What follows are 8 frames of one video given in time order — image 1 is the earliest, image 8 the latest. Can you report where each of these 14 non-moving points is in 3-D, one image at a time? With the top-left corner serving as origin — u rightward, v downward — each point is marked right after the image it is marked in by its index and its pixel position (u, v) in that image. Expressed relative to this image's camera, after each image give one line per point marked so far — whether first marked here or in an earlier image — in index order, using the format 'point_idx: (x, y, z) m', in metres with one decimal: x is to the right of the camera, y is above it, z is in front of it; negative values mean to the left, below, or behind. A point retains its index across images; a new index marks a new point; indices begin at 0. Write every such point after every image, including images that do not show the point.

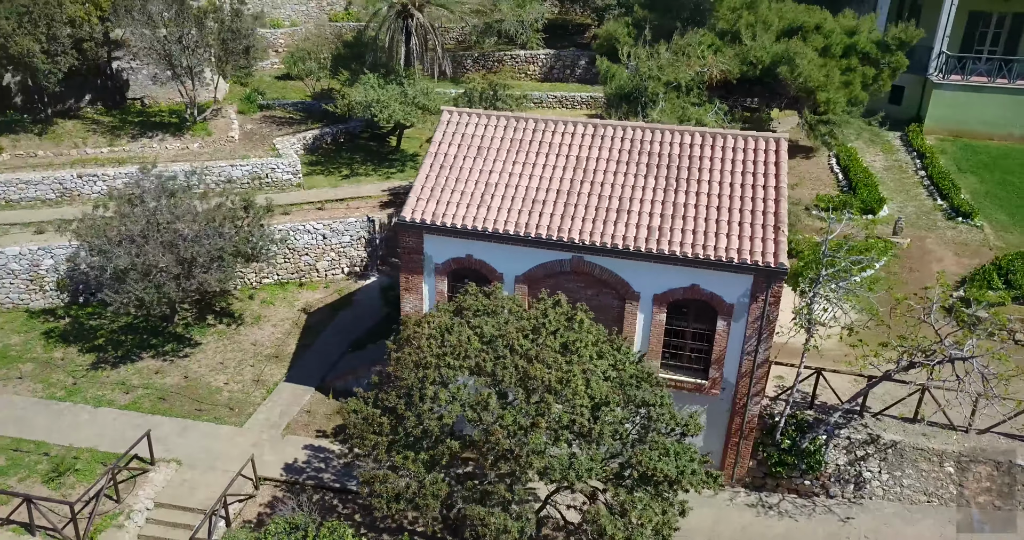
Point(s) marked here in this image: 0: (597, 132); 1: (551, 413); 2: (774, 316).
0: (+2.0, +3.2, +17.3) m
1: (+0.6, -2.3, +12.0) m
2: (+5.3, -0.9, +15.0) m
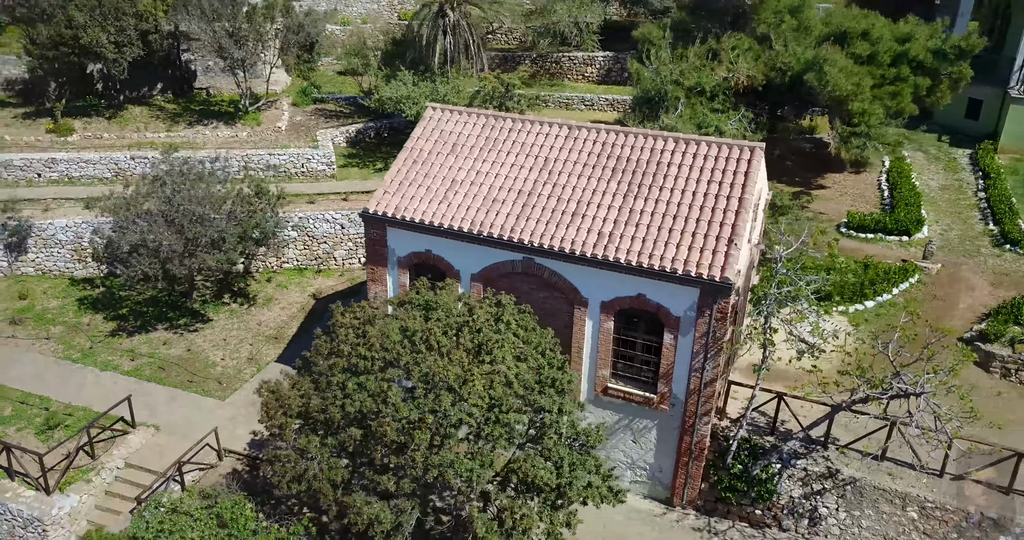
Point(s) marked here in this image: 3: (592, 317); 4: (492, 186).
0: (+1.4, +3.1, +17.0) m
1: (-1.1, -2.2, +12.0) m
2: (+4.0, -1.2, +14.3) m
3: (+1.6, -0.9, +15.5) m
4: (-0.4, +1.8, +16.4) m
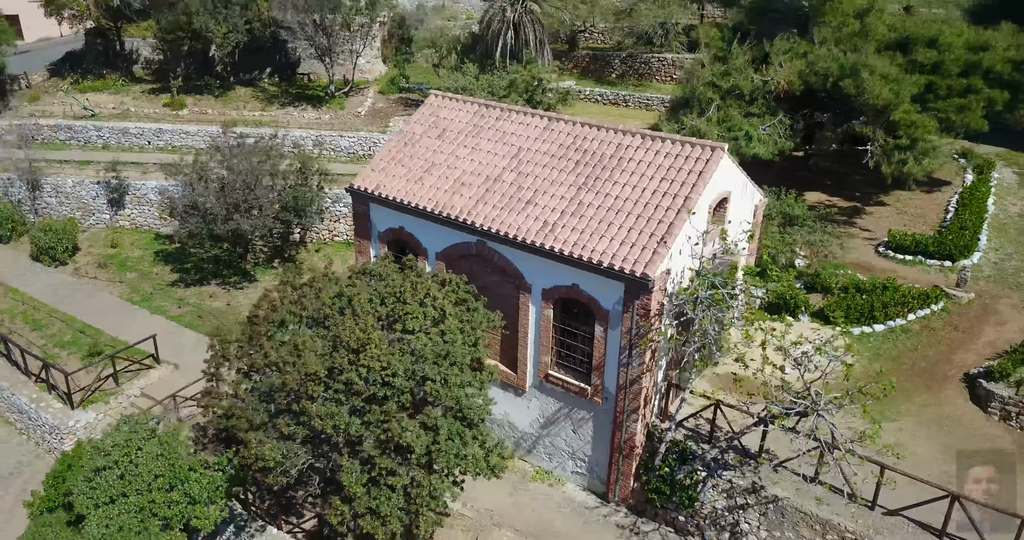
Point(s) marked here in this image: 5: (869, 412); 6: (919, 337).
0: (+0.9, +3.3, +17.4) m
1: (-3.1, -1.7, +13.0) m
2: (+2.5, -1.1, +14.2) m
3: (+0.5, -0.7, +15.8) m
4: (-1.1, +2.3, +17.2) m
5: (+5.8, -2.3, +12.4) m
6: (+9.8, -1.6, +18.4) m
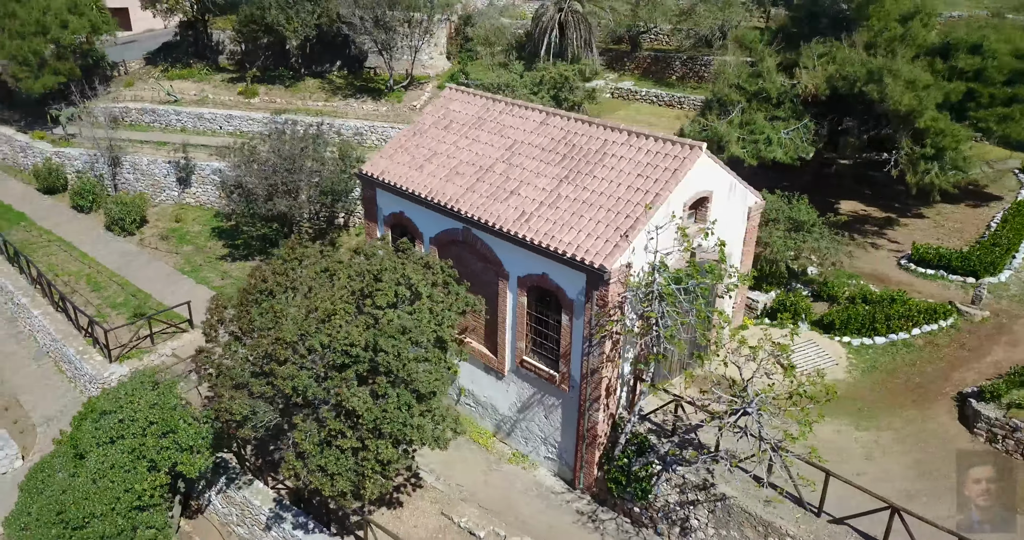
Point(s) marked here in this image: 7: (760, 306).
0: (+0.8, +3.5, +17.9) m
1: (-3.9, -1.2, +14.1) m
2: (+1.8, -1.0, +14.6) m
3: (0.0, -0.4, +16.4) m
4: (-1.2, +2.6, +18.0) m
5: (+4.7, -2.3, +12.3) m
6: (+9.5, -1.9, +17.8) m
7: (+6.4, -0.9, +19.5) m
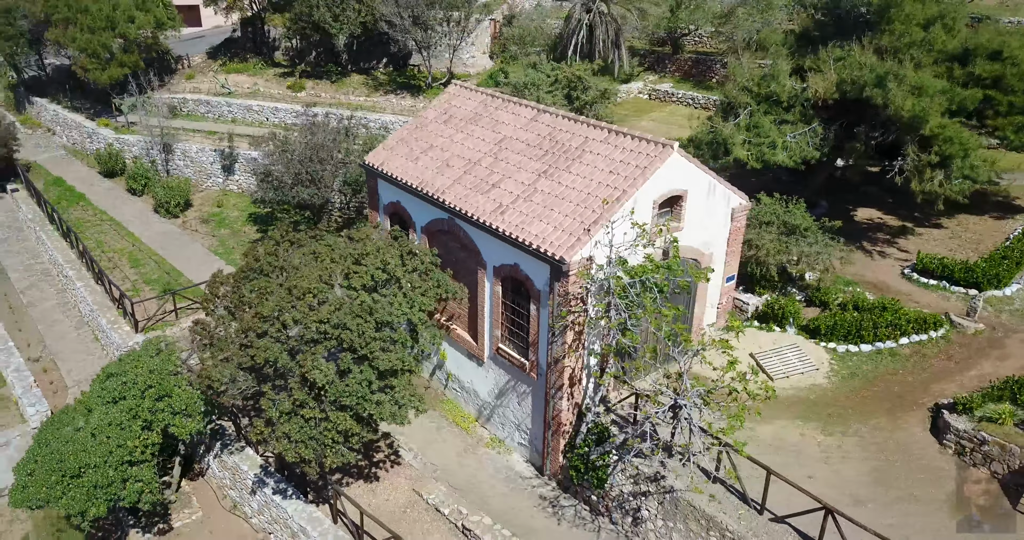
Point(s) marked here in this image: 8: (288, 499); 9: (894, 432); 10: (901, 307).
0: (+0.6, +3.7, +18.4) m
1: (-4.7, -0.8, +15.1) m
2: (+1.1, -0.8, +15.0) m
3: (-0.5, -0.2, +17.0) m
4: (-1.4, +2.9, +18.7) m
5: (+3.7, -2.3, +12.5) m
6: (+9.0, -2.1, +17.5) m
7: (+6.1, -1.0, +19.5) m
8: (-4.8, -4.9, +16.5) m
9: (+7.9, -3.3, +15.7) m
10: (+9.5, -0.9, +18.7) m
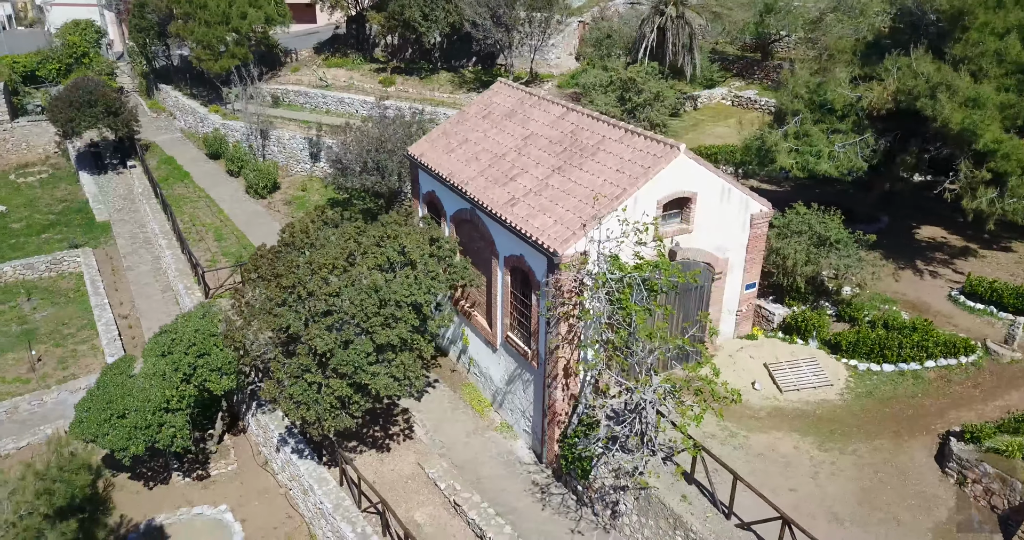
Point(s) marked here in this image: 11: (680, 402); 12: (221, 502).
0: (+1.4, +3.9, +18.9) m
1: (-4.7, -0.2, +16.4) m
2: (+0.9, -0.7, +15.5) m
3: (-0.3, 0.0, +17.7) m
4: (-0.7, +3.1, +19.5) m
5: (+3.0, -2.3, +12.6) m
6: (+9.1, -2.5, +16.7) m
7: (+6.6, -1.2, +19.1) m
8: (-4.9, -4.4, +17.9) m
9: (+7.6, -3.7, +15.1) m
10: (+9.9, -1.4, +17.8) m
11: (+3.1, -2.5, +14.4) m
12: (-7.3, -5.8, +19.2) m
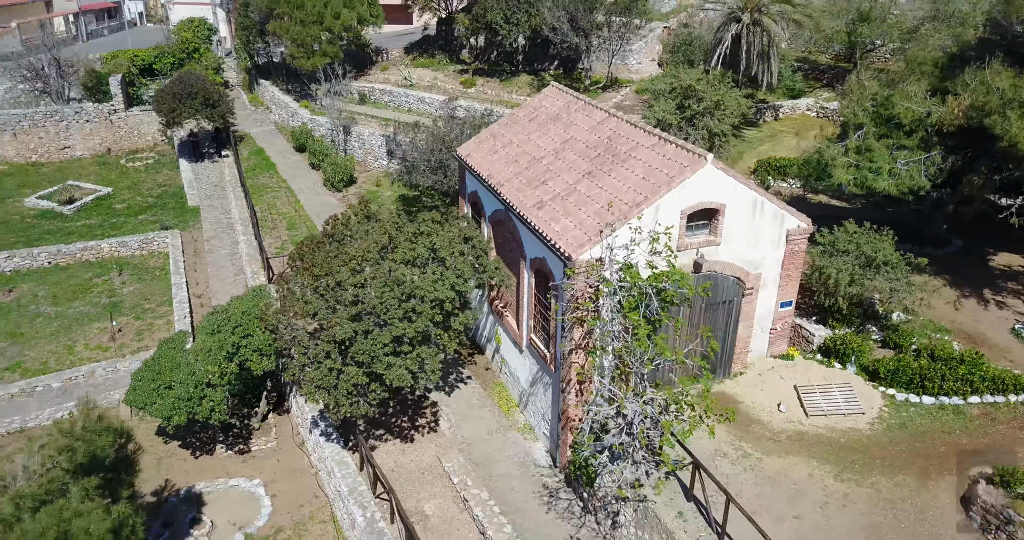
0: (+2.3, +3.7, +18.8) m
1: (-4.2, 0.0, +17.2) m
2: (+1.2, -0.8, +15.5) m
3: (+0.3, 0.0, +17.8) m
4: (+0.3, +3.1, +19.6) m
5: (+2.8, -2.5, +12.3) m
6: (+9.3, -3.1, +15.6) m
7: (+7.2, -1.7, +18.3) m
8: (-4.5, -4.2, +18.6) m
9: (+7.6, -4.2, +14.2) m
10: (+10.3, -2.0, +16.6) m
11: (+3.1, -2.7, +14.1) m
12: (-6.8, -5.4, +20.3) m
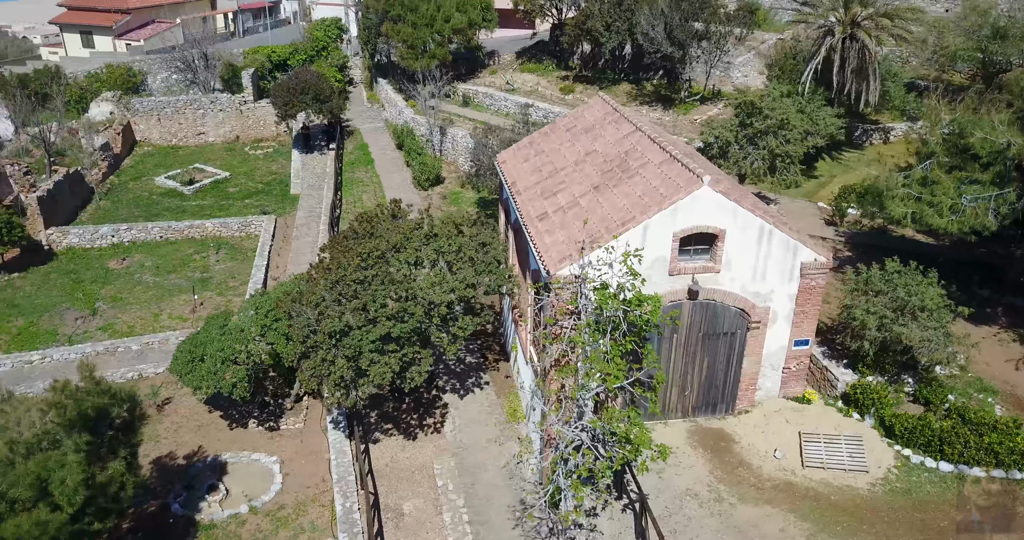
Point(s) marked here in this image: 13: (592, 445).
0: (+2.9, +3.2, +18.2) m
1: (-4.2, +0.1, +17.8) m
2: (+0.7, -1.1, +15.1) m
3: (+0.4, -0.3, +17.6) m
4: (+1.0, +2.8, +19.4) m
5: (+1.5, -2.9, +11.7) m
6: (+8.5, -4.1, +13.7) m
7: (+7.1, -2.5, +16.8) m
8: (-4.5, -4.0, +19.3) m
9: (+6.4, -5.0, +12.7) m
10: (+9.7, -3.1, +14.5) m
11: (+2.2, -3.1, +13.4) m
12: (-6.6, -5.1, +21.4) m
13: (+1.6, -3.1, +13.5) m
